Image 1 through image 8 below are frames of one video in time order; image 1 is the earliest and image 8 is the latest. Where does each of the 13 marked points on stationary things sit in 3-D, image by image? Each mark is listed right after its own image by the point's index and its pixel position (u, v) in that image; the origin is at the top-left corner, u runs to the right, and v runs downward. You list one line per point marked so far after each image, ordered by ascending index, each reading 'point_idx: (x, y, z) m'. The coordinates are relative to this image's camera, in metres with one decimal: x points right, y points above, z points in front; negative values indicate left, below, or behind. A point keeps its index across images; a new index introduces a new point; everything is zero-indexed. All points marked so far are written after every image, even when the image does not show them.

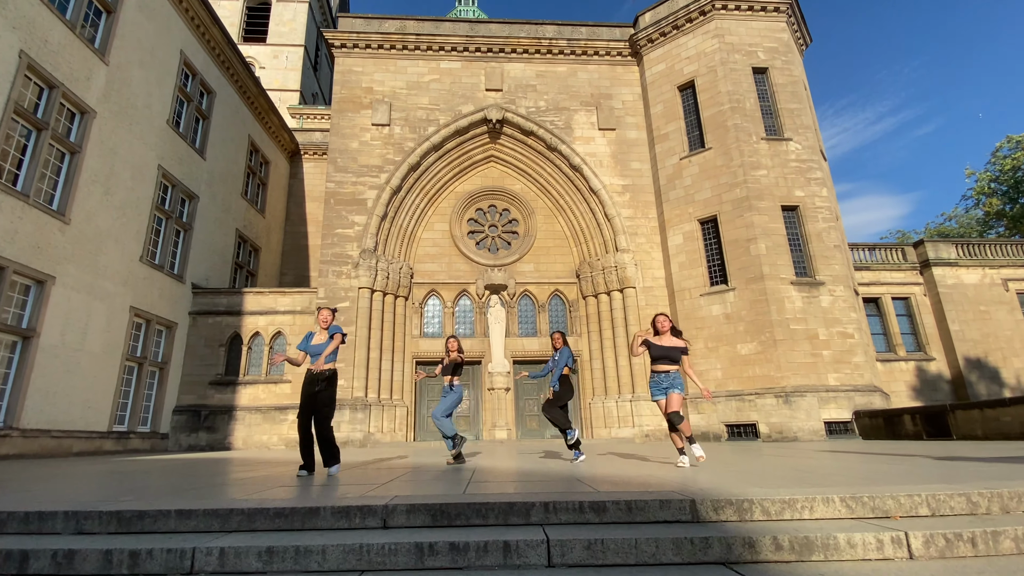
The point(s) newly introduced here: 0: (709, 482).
0: (+1.8, -1.7, +4.7) m
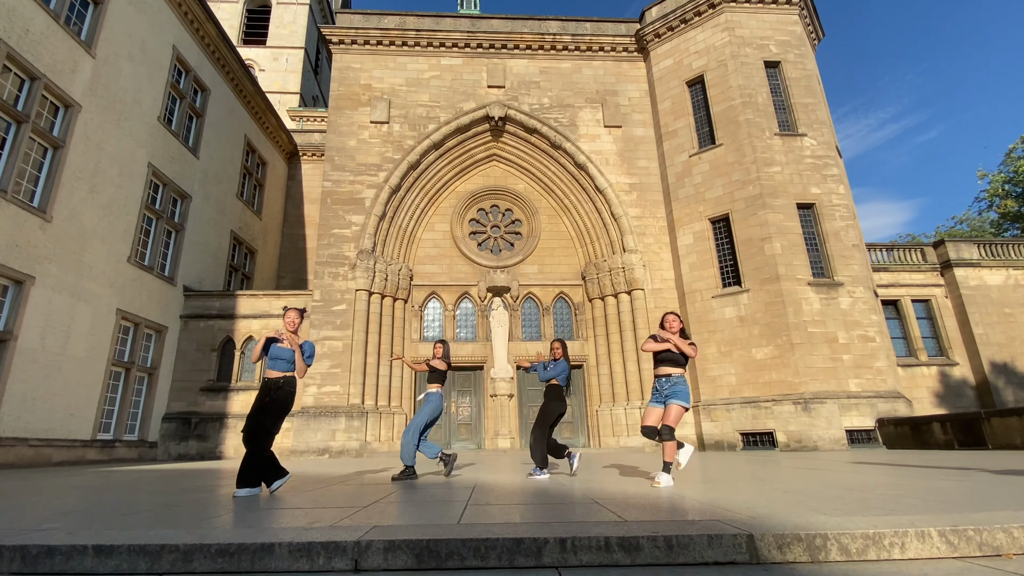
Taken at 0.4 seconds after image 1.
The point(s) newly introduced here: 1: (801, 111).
0: (+1.8, -1.7, +4.0) m
1: (+8.8, +5.4, +15.7) m
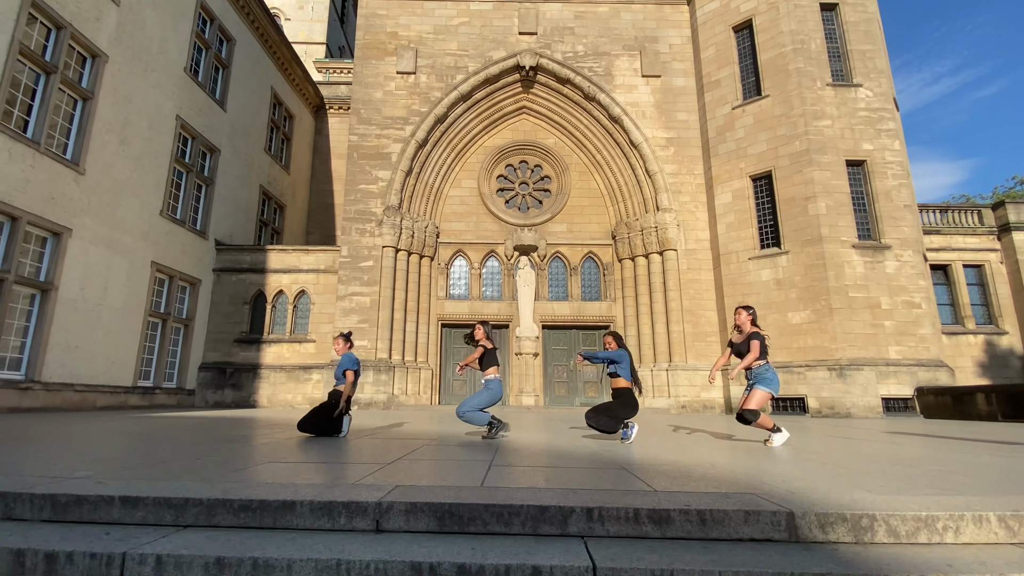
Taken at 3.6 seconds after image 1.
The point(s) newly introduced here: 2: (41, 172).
0: (+2.0, -1.4, +3.8) m
1: (+9.7, +6.5, +14.5) m
2: (-9.7, +2.4, +10.6) m
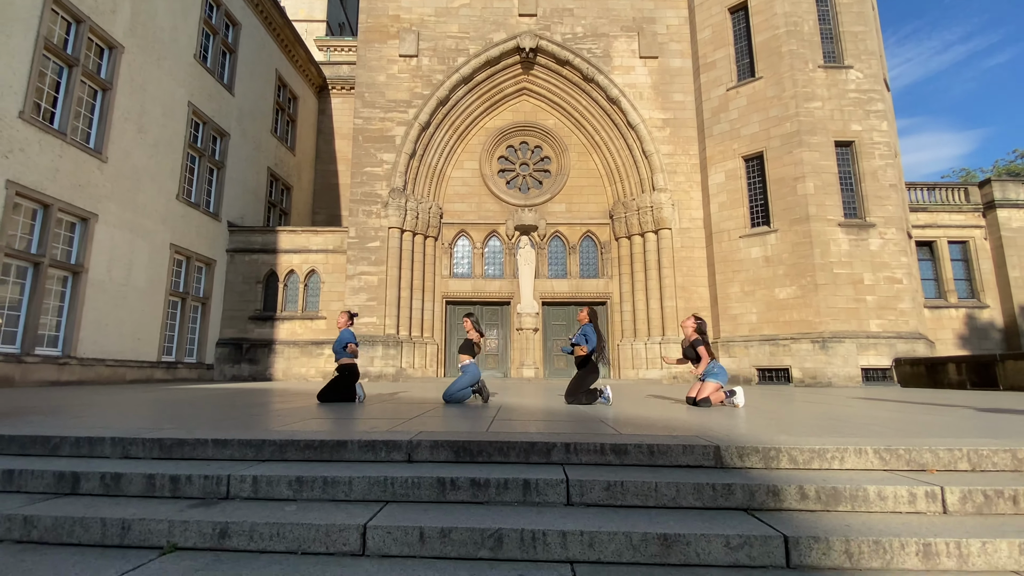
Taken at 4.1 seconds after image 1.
0: (+2.0, -1.2, +4.5) m
1: (+9.7, +7.1, +14.8) m
2: (-9.7, +2.8, +11.3) m
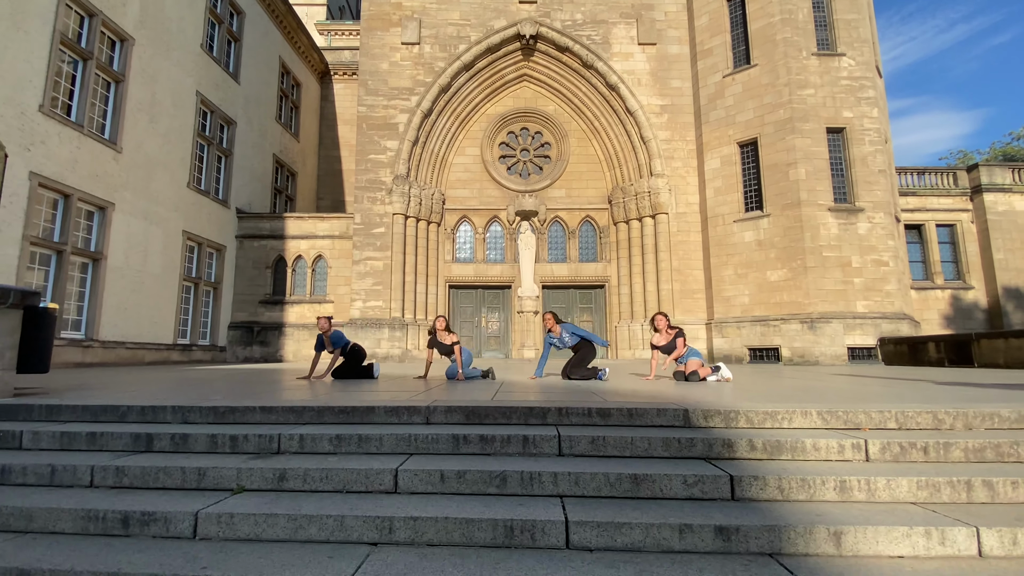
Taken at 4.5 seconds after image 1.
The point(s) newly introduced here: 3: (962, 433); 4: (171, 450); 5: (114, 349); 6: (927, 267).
0: (+2.0, -1.1, +5.1) m
1: (+9.7, +7.7, +15.1) m
2: (-9.7, +3.1, +11.7) m
3: (+3.3, -1.1, +3.8) m
4: (-2.6, -1.2, +3.8) m
5: (-9.6, -1.5, +12.4) m
6: (+13.4, +0.7, +16.6) m
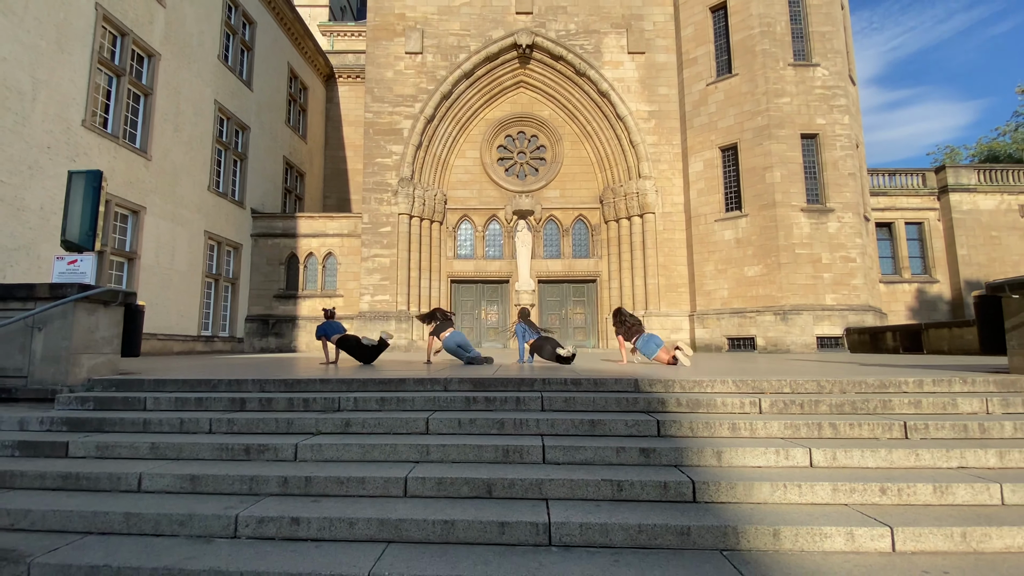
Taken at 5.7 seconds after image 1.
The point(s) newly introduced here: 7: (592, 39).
0: (+2.0, -1.1, +6.4) m
1: (+9.6, +7.8, +16.2) m
2: (-9.8, +3.2, +12.9) m
3: (+3.2, -1.1, +5.0) m
4: (-2.6, -1.2, +5.0) m
5: (-9.6, -1.4, +13.6) m
6: (+13.3, +0.9, +17.8) m
7: (+2.9, +8.9, +18.5) m
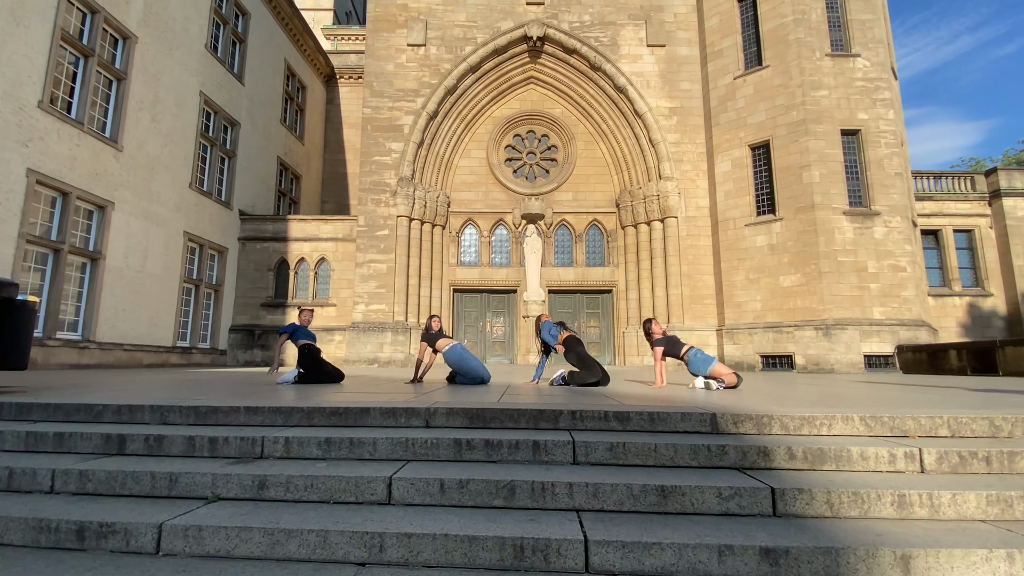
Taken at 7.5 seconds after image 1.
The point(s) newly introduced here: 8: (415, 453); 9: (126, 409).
0: (+2.1, -1.1, +4.8) m
1: (+9.9, +7.5, +14.8) m
2: (-9.5, +3.1, +11.5) m
3: (+3.3, -1.0, +3.4) m
4: (-2.5, -1.1, +3.5) m
5: (-9.5, -1.5, +12.1) m
6: (+13.6, +0.5, +16.2) m
7: (+3.2, +8.6, +17.2) m
8: (-0.7, -1.1, +3.4) m
9: (-3.0, -0.9, +3.9) m
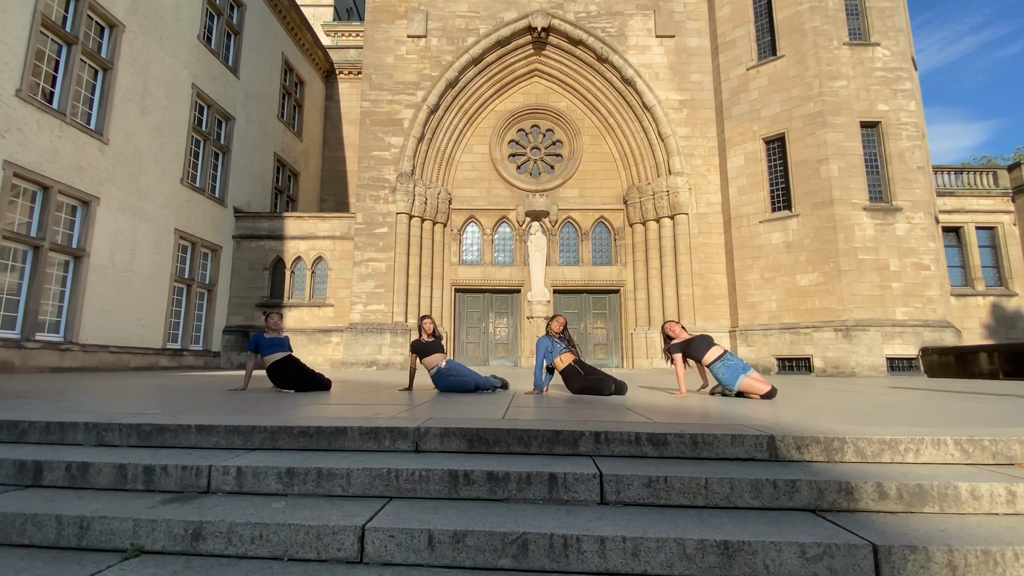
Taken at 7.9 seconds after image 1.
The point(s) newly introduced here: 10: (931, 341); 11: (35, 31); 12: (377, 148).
0: (+2.2, -1.0, +4.1) m
1: (+10.0, +7.5, +14.2) m
2: (-9.5, +3.1, +11.0) m
3: (+3.4, -1.0, +2.8) m
4: (-2.5, -1.1, +2.9) m
5: (-9.4, -1.5, +11.6) m
6: (+13.7, +0.5, +15.5) m
7: (+3.3, +8.6, +16.6) m
8: (-0.6, -1.1, +2.8) m
9: (-2.9, -0.9, +3.3) m
10: (+10.2, -1.3, +12.5) m
11: (-9.6, +5.2, +10.3) m
12: (-4.2, +4.4, +16.0) m
